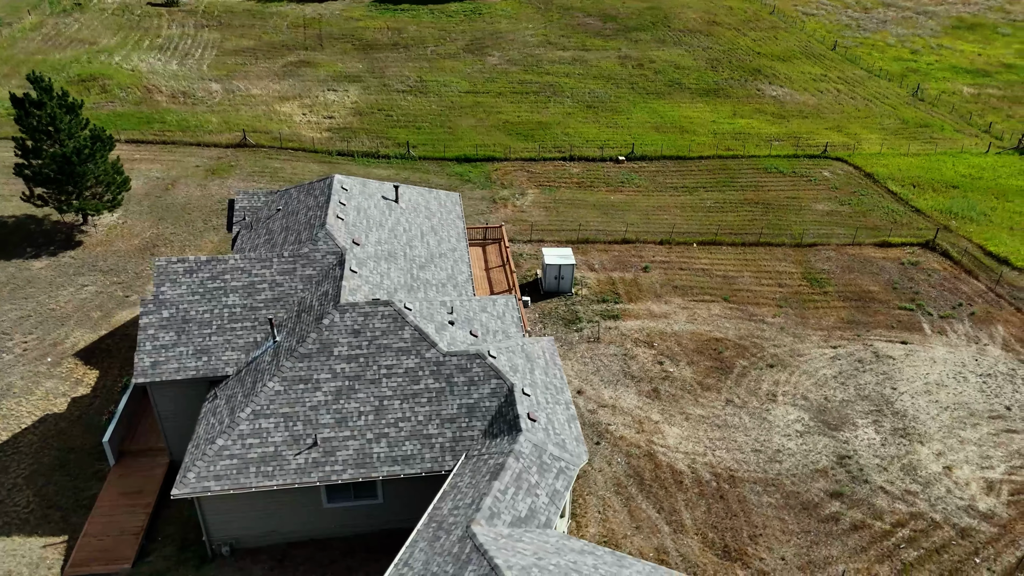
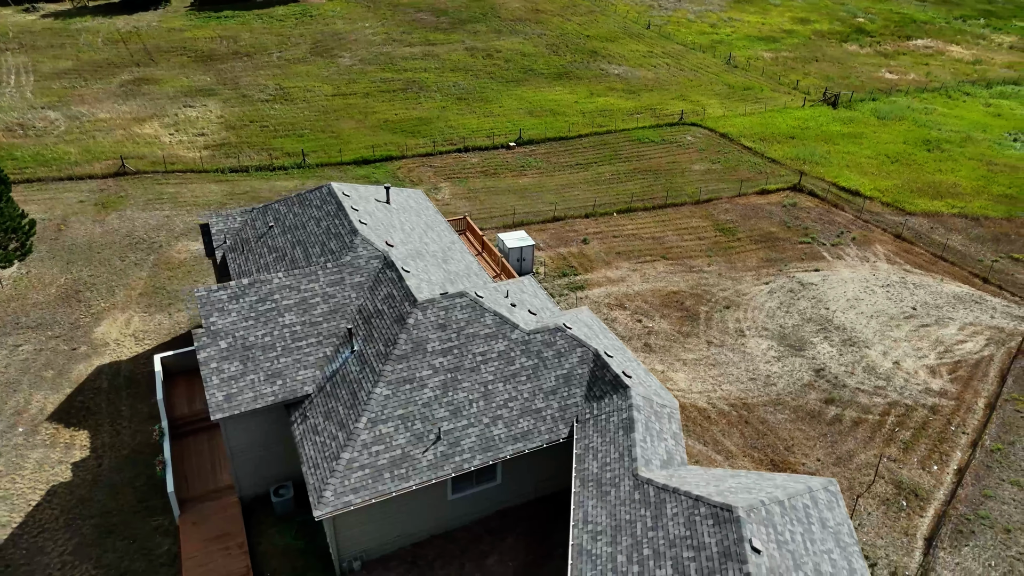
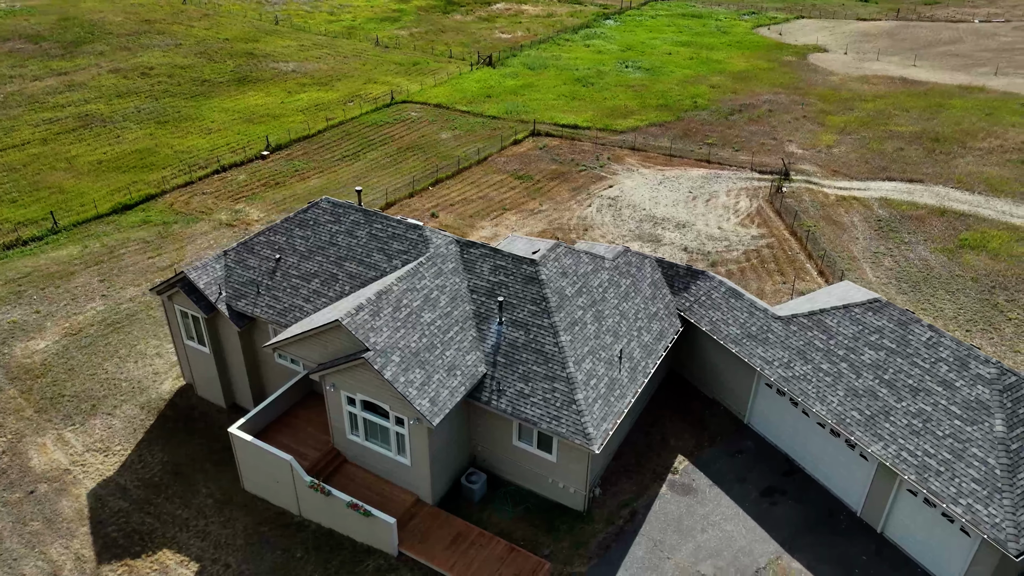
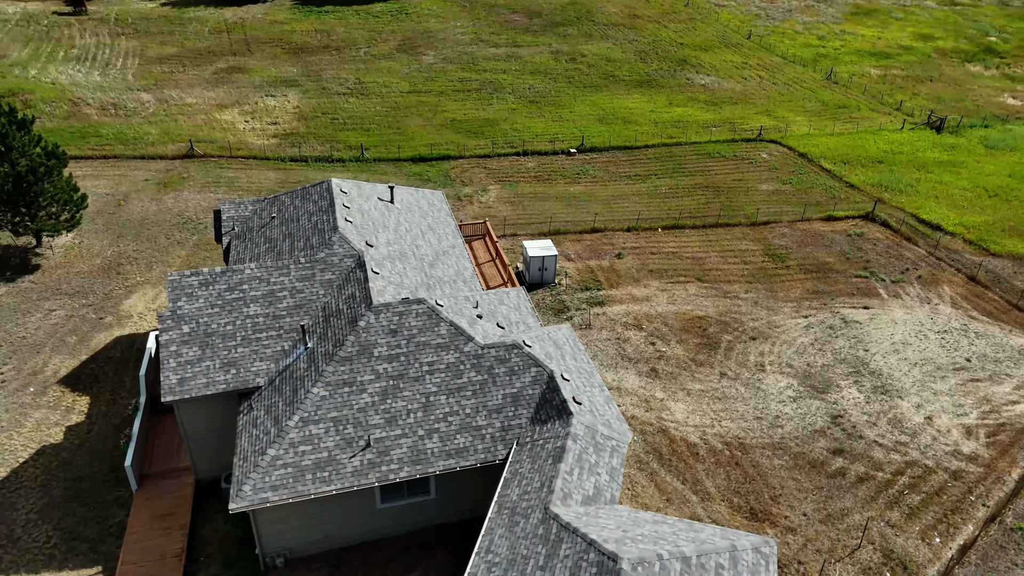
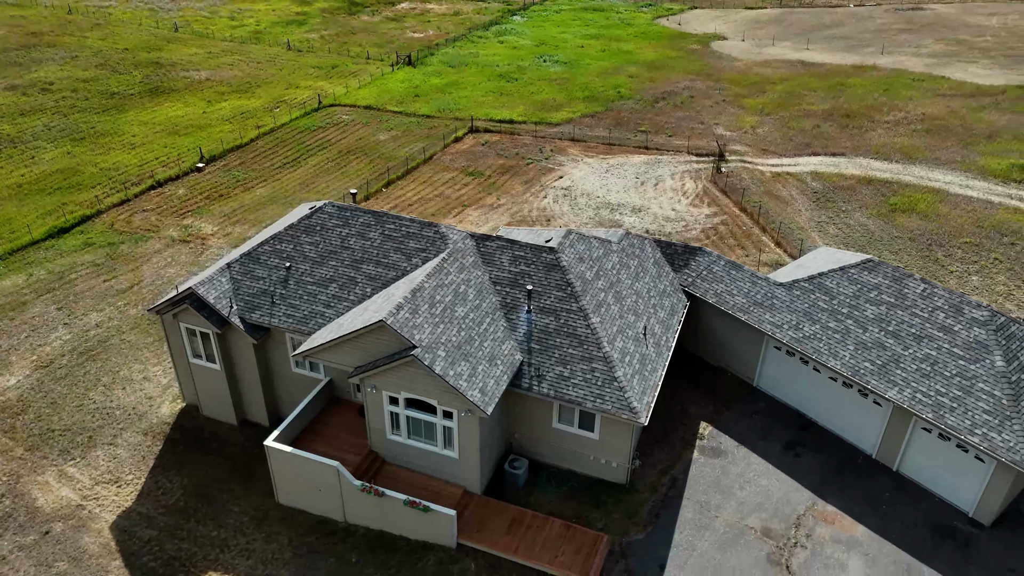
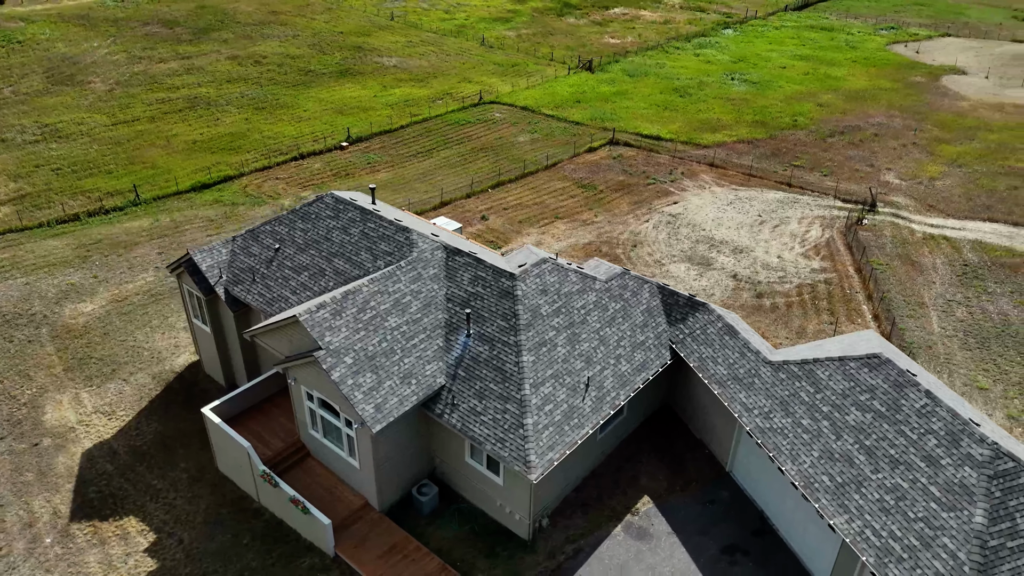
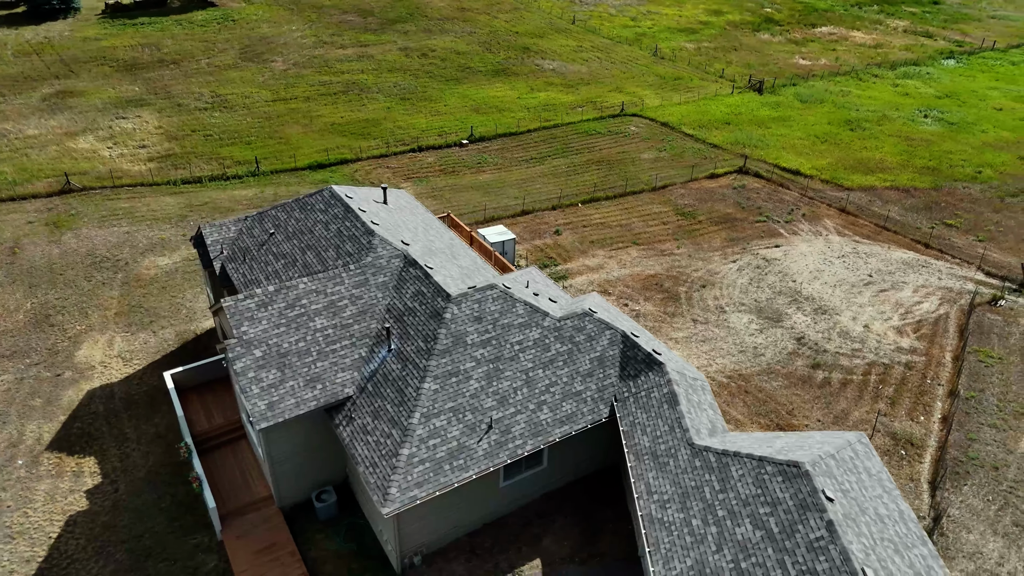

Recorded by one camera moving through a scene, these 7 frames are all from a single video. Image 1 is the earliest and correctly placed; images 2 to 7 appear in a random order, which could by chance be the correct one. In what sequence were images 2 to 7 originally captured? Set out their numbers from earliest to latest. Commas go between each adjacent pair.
4, 2, 7, 6, 3, 5
